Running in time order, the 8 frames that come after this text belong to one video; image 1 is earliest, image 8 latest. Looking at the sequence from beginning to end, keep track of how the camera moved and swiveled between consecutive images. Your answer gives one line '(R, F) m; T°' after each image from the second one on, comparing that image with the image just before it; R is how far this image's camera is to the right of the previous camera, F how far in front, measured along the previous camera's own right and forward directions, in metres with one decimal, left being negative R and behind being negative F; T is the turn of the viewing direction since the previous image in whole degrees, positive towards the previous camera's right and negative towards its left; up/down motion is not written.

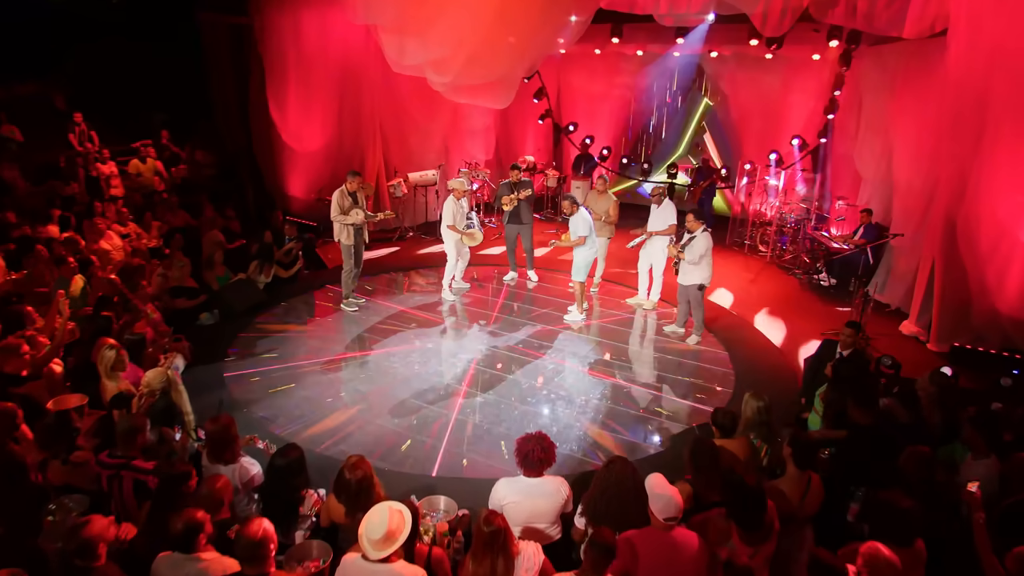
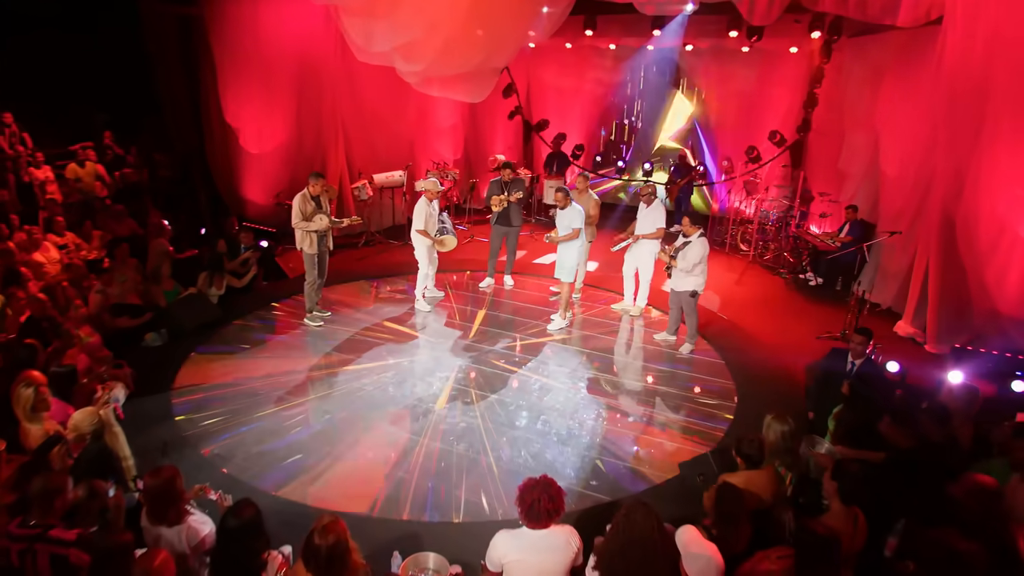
(-0.1, +0.5) m; +3°
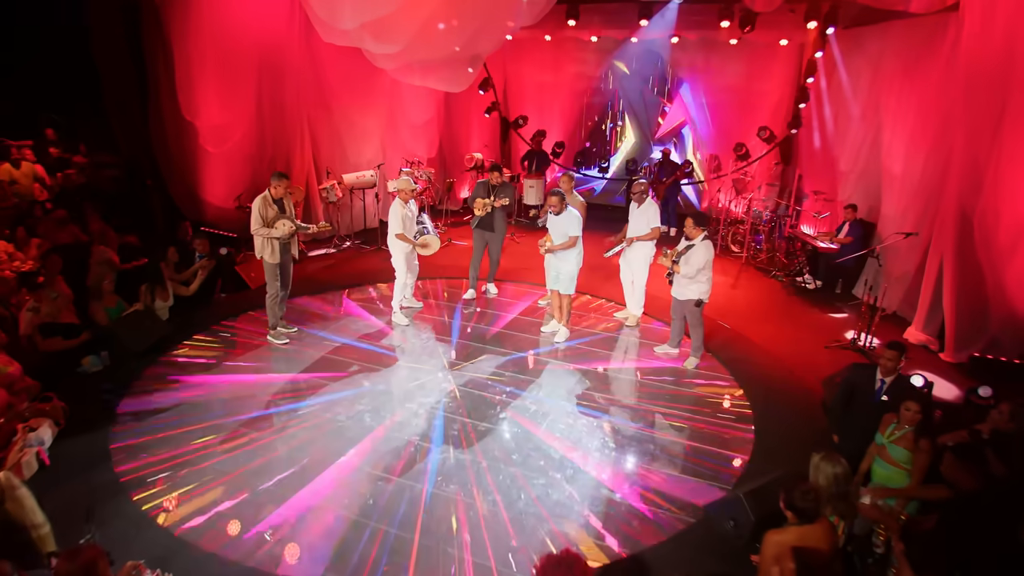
(-0.1, +0.6) m; +3°
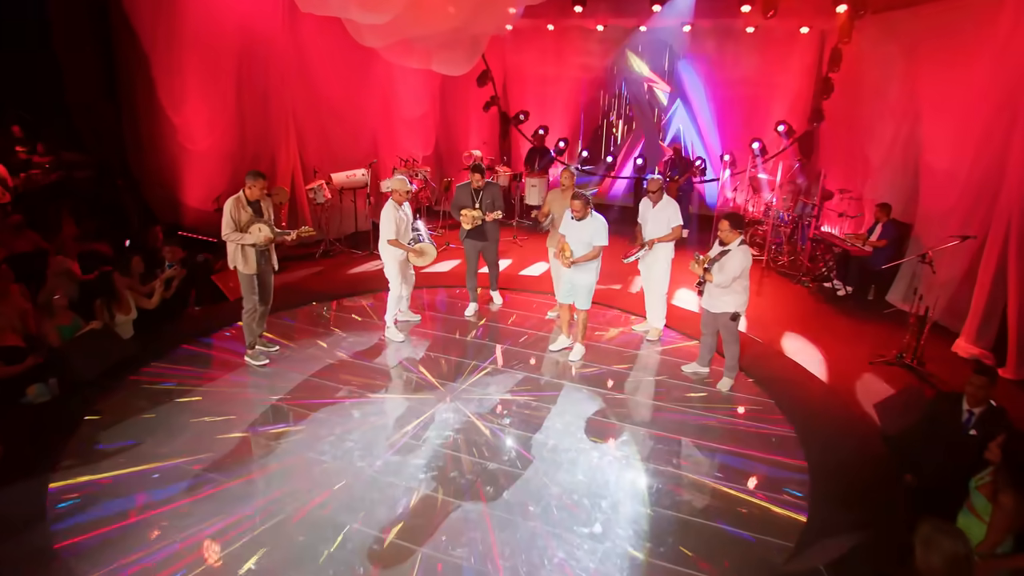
(-0.1, +0.7) m; 0°
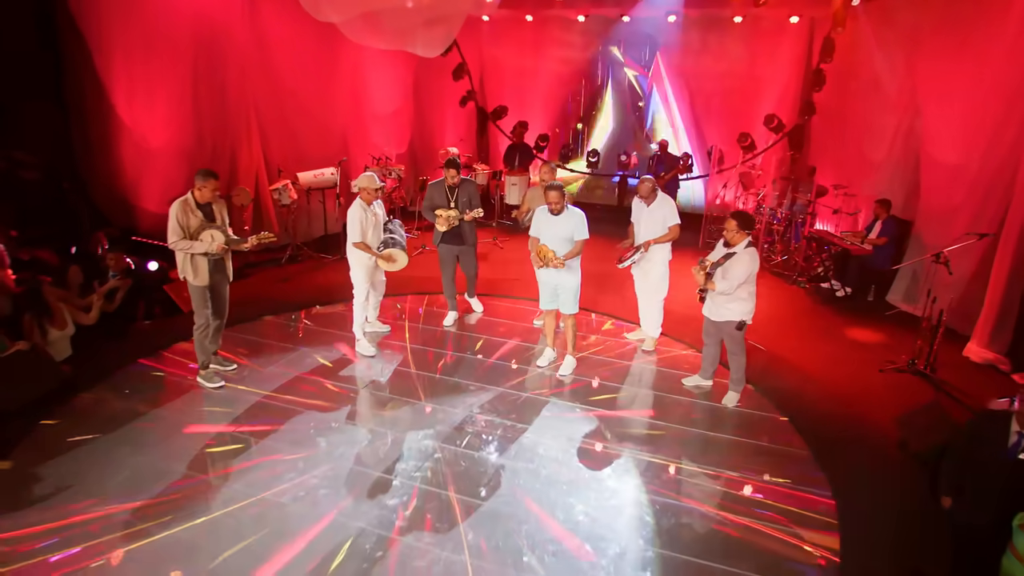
(-0.1, +0.5) m; +2°
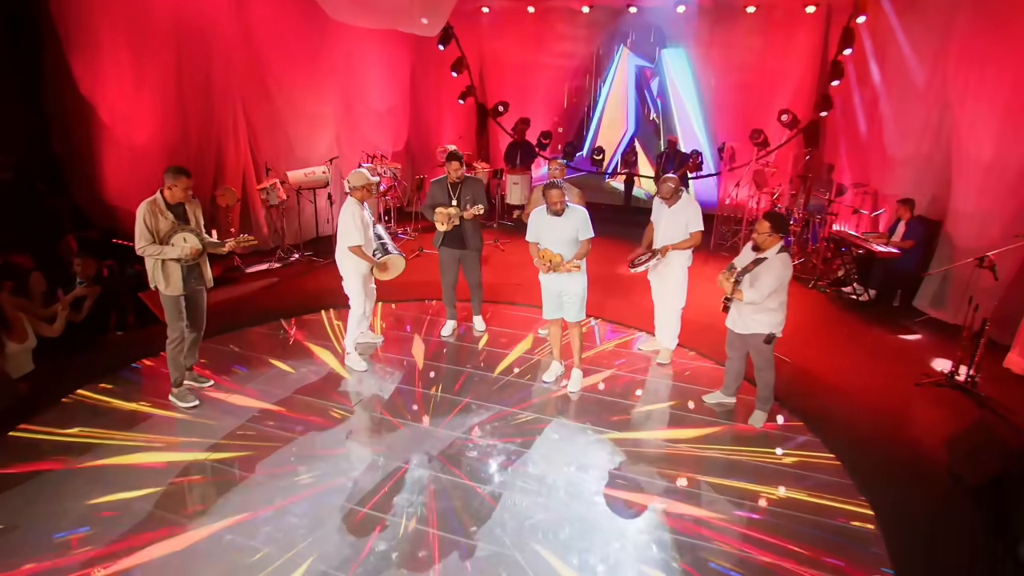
(0.0, +0.4) m; 0°
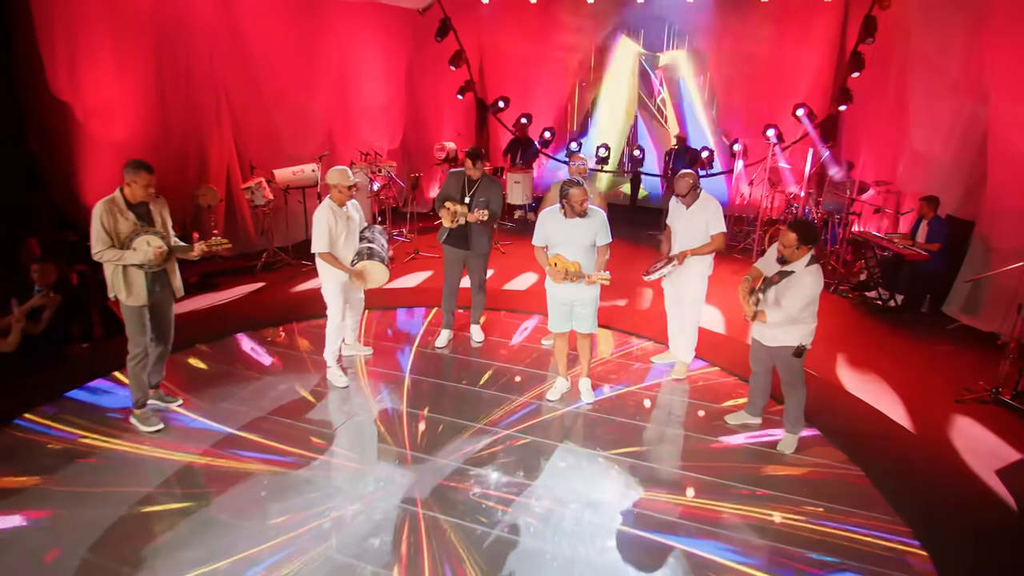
(0.0, +0.4) m; 0°
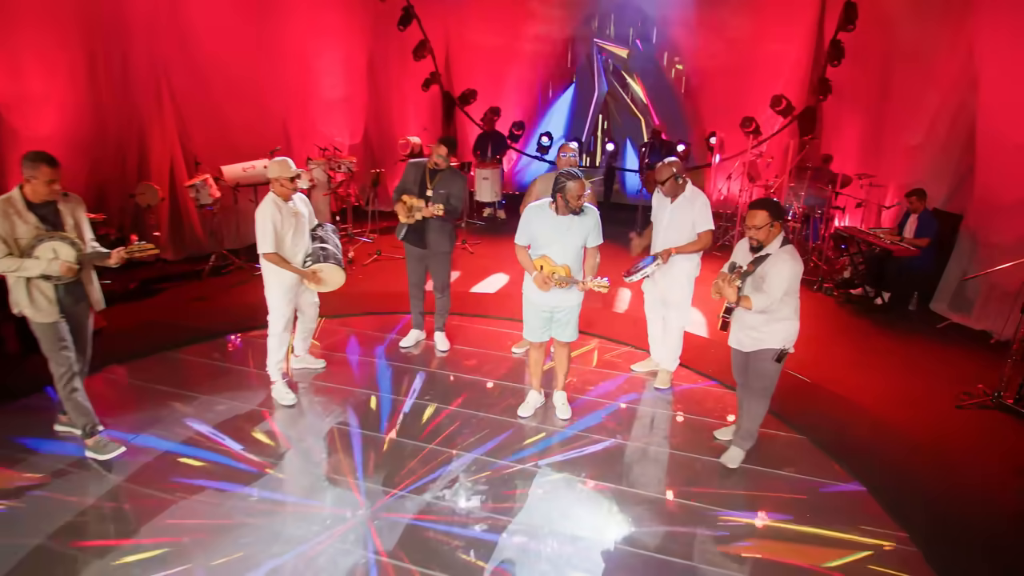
(0.0, +0.4) m; +2°
